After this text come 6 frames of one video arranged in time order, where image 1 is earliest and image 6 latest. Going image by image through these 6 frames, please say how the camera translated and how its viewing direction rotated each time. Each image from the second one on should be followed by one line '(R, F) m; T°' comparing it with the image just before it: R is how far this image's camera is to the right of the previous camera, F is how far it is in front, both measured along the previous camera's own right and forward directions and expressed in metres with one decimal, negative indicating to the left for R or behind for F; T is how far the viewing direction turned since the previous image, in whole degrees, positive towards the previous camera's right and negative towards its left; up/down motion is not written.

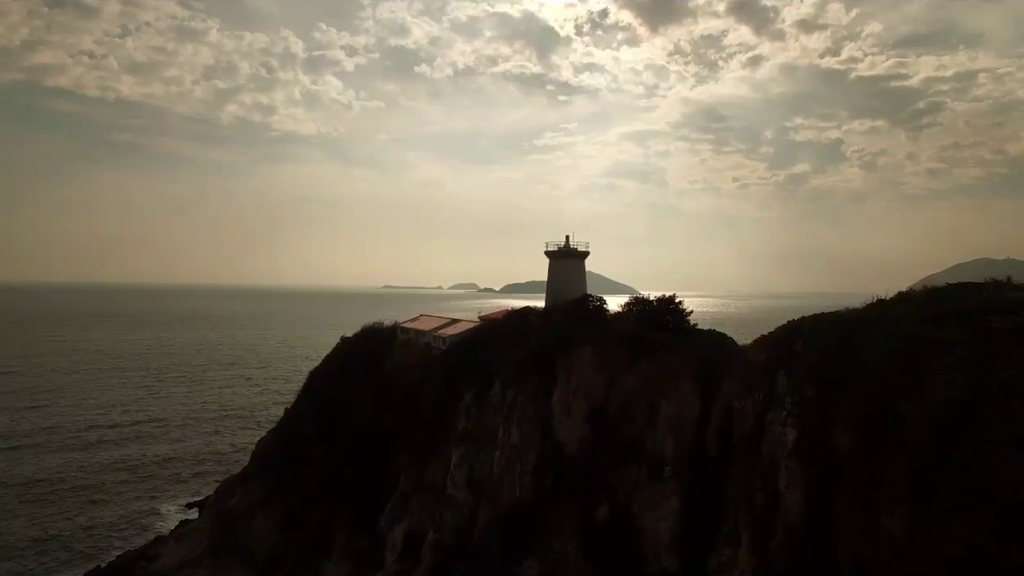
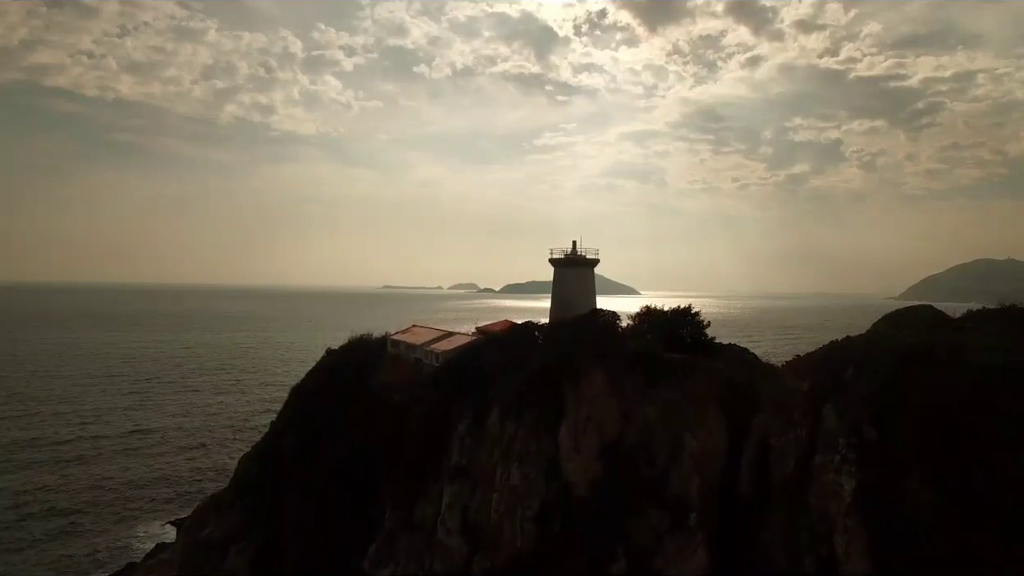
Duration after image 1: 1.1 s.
(-0.2, +1.4) m; 0°
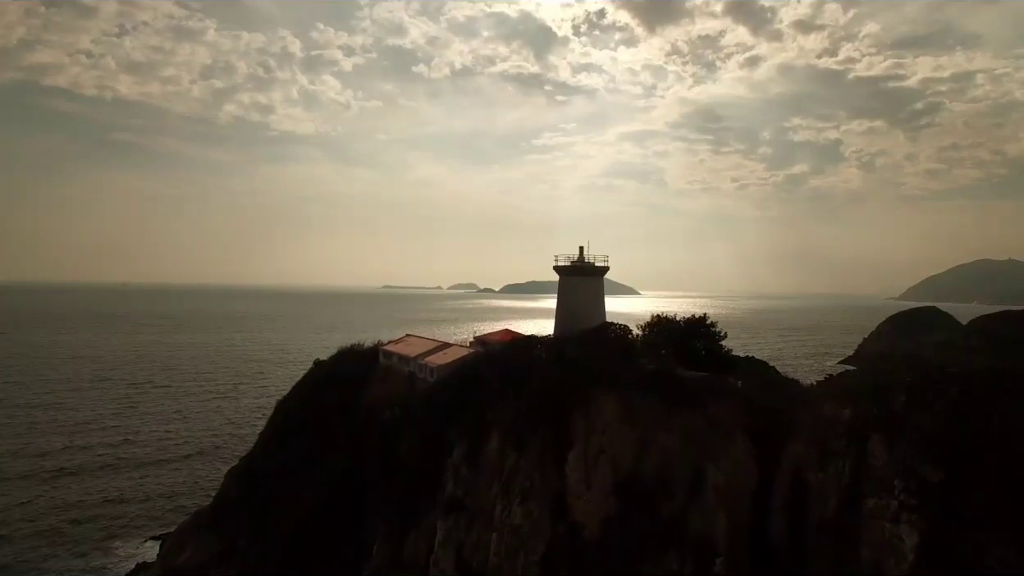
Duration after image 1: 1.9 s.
(-0.8, +0.9) m; 0°
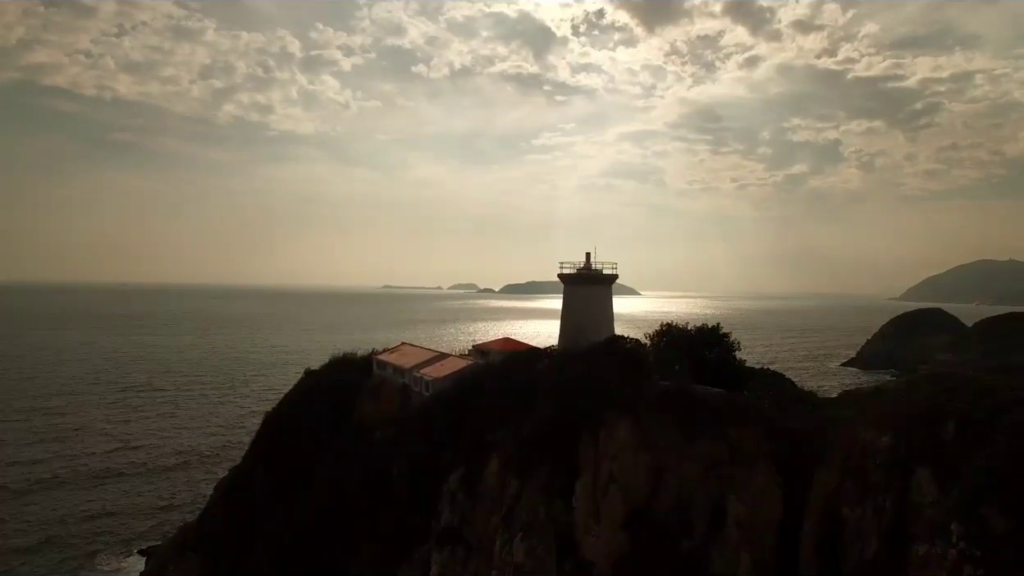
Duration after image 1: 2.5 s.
(-0.8, +0.1) m; 0°
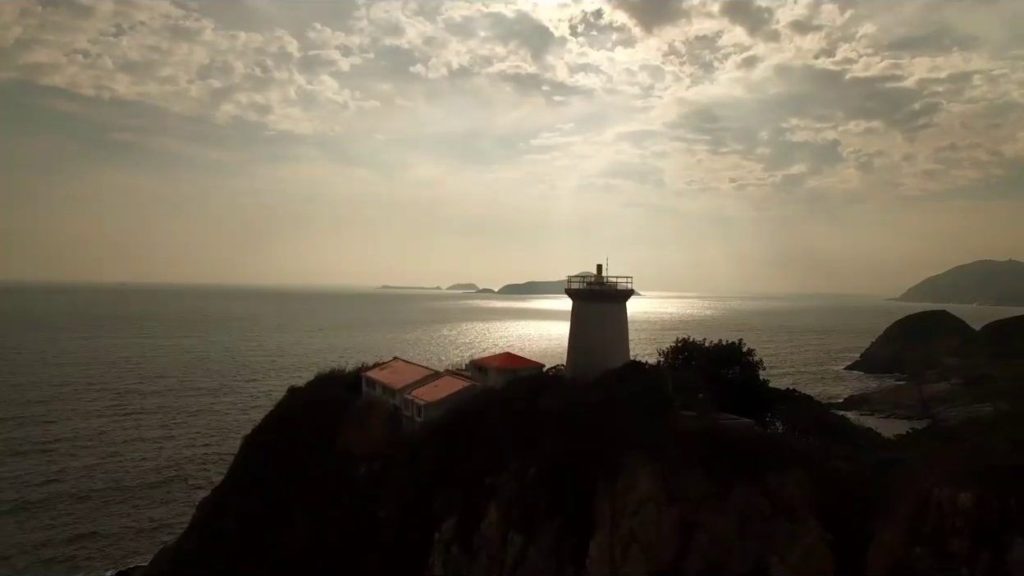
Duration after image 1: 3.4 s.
(-1.4, +0.6) m; 0°
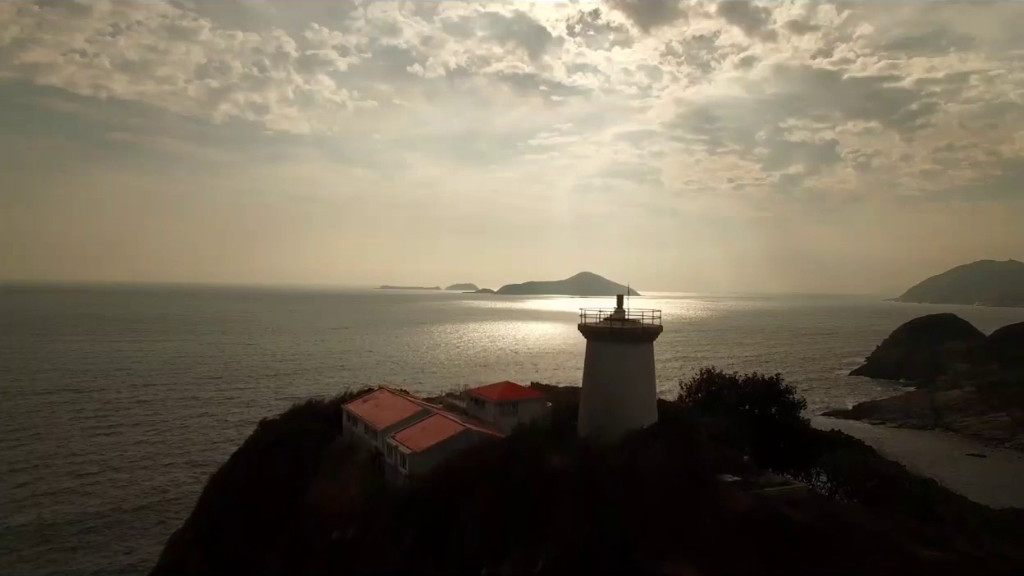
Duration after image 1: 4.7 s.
(-0.1, +3.8) m; 0°
